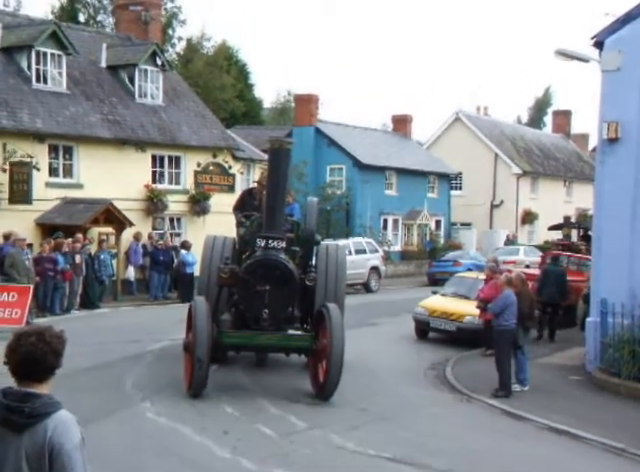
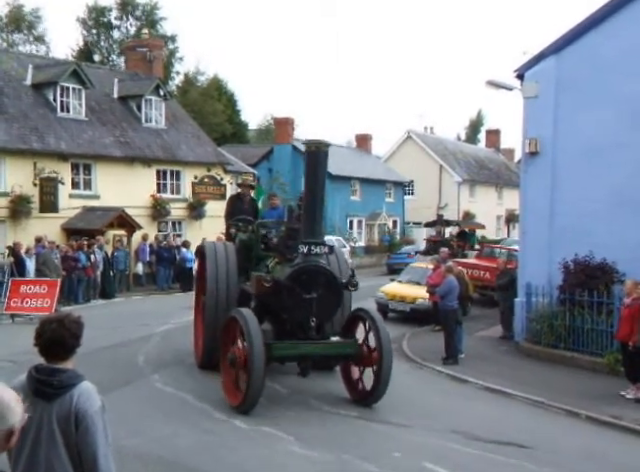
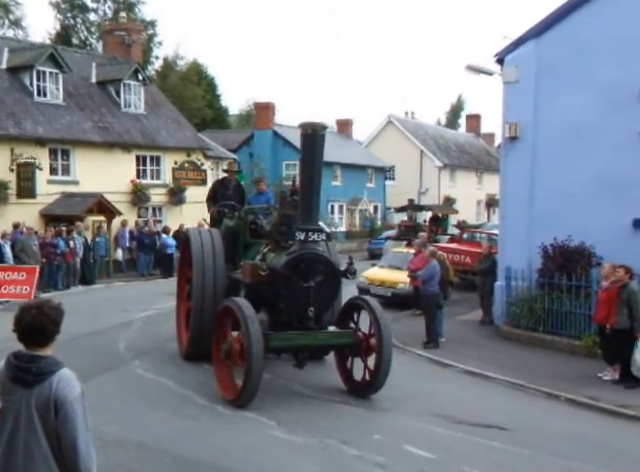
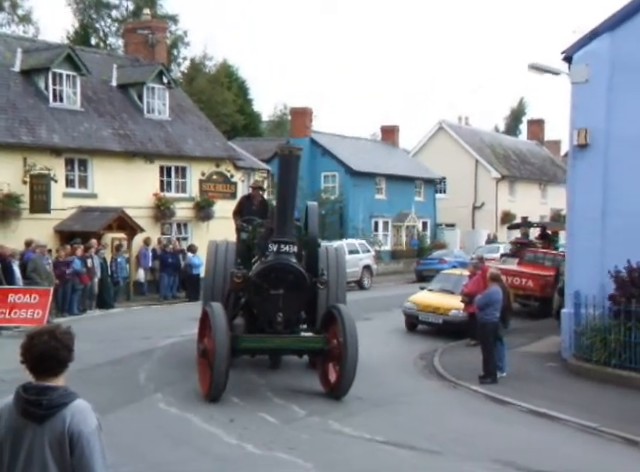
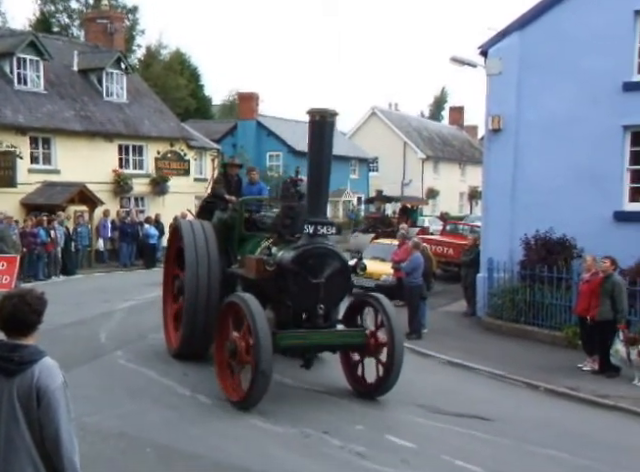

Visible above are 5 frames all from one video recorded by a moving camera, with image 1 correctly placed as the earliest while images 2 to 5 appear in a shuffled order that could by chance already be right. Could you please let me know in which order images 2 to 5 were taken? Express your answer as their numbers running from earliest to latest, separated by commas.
4, 2, 3, 5
